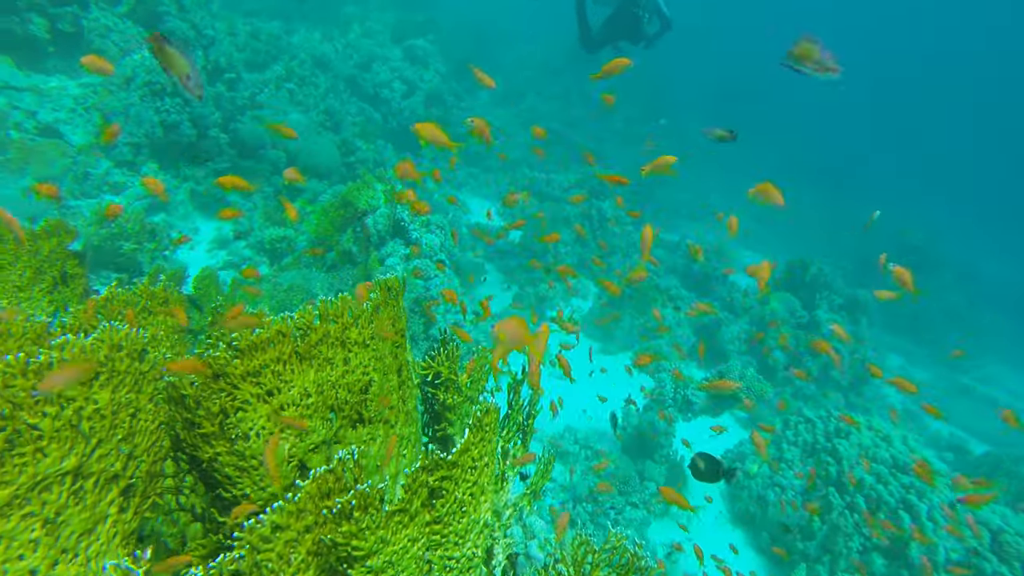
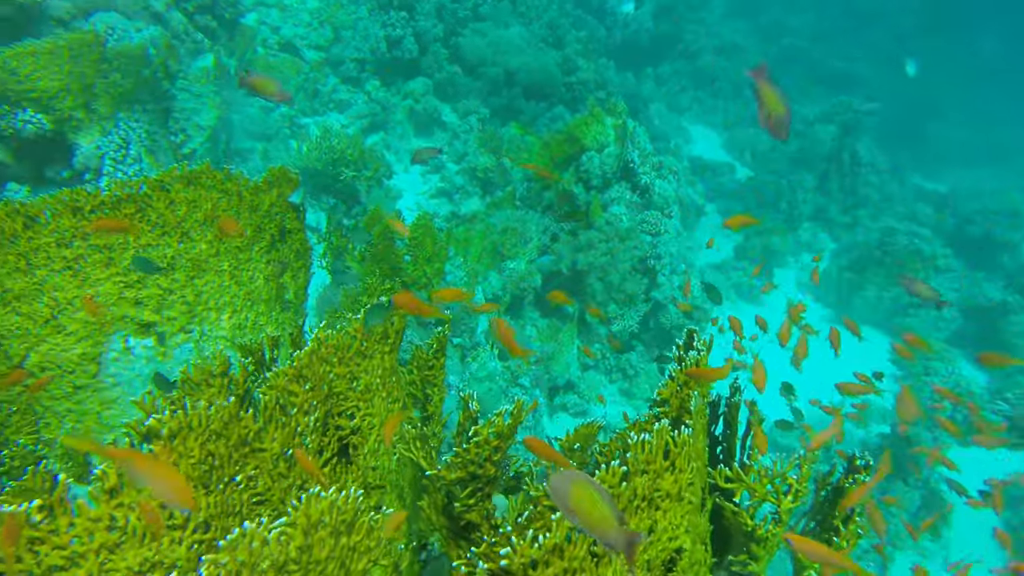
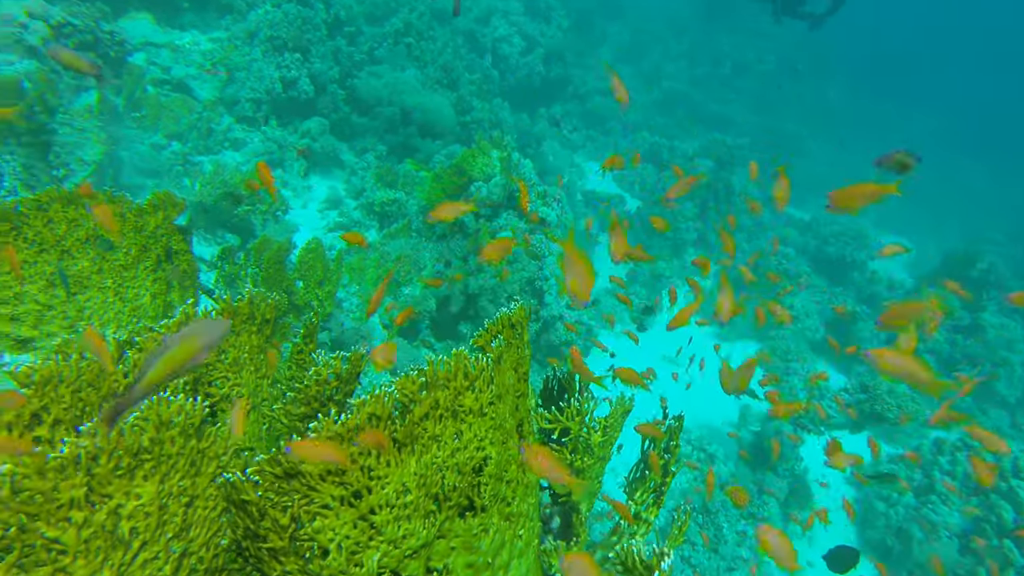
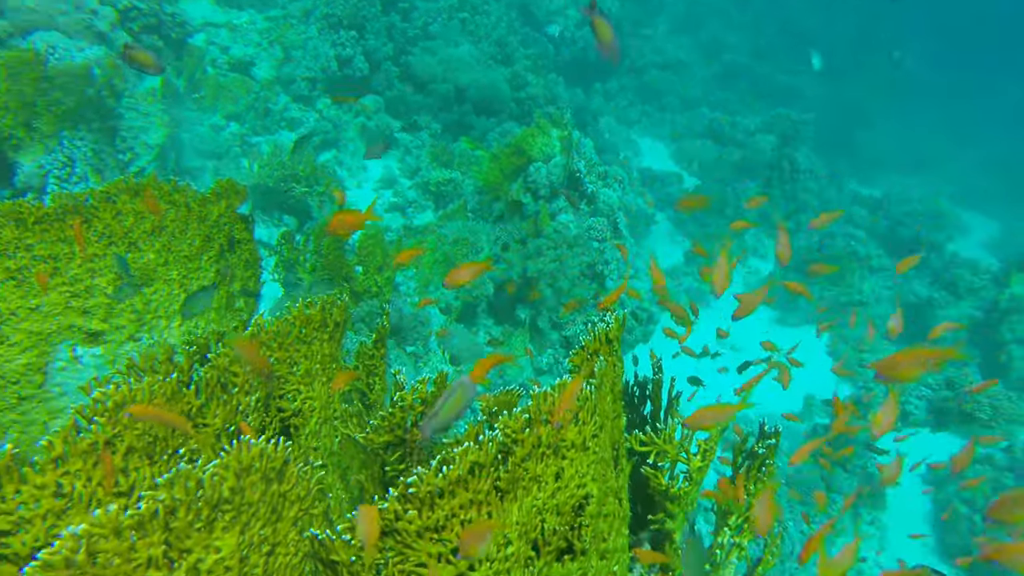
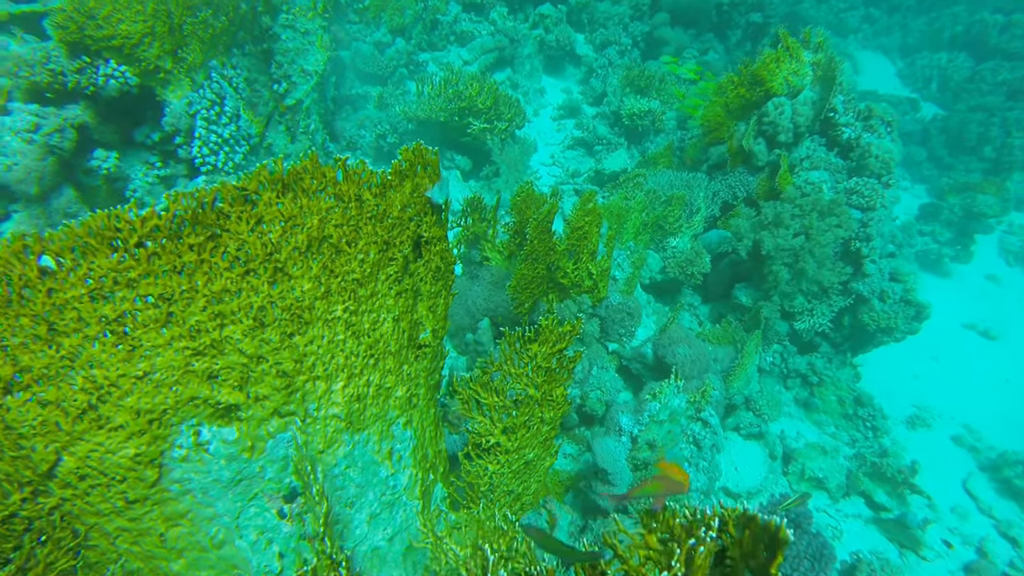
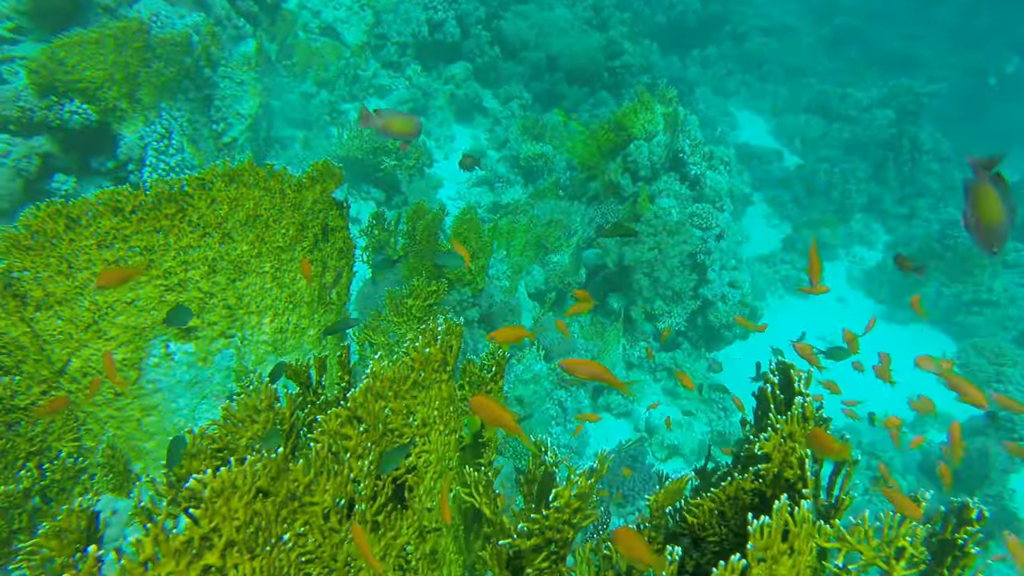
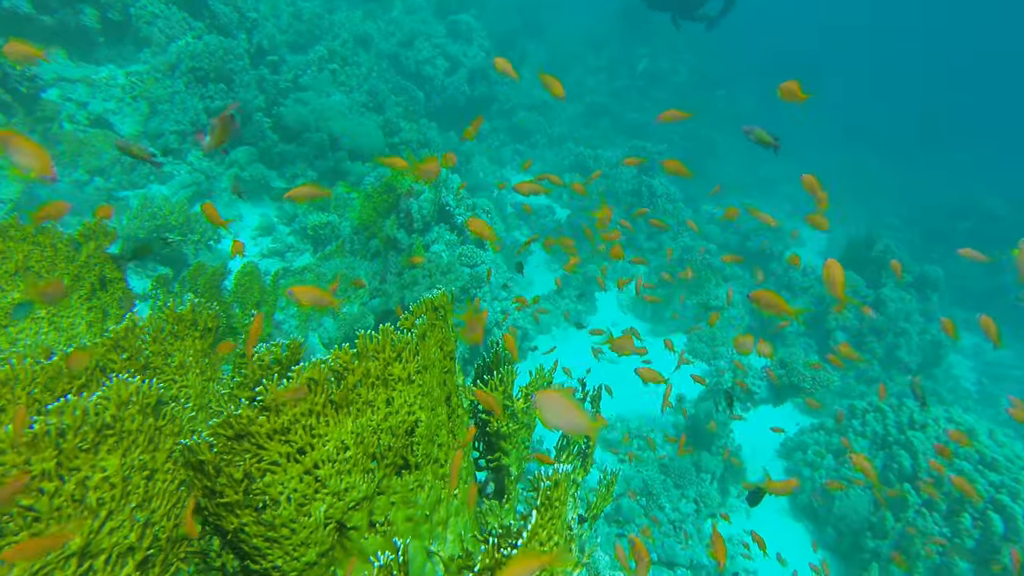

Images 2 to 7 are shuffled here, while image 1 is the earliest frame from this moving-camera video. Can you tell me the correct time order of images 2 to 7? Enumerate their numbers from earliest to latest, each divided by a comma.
7, 3, 4, 2, 6, 5
